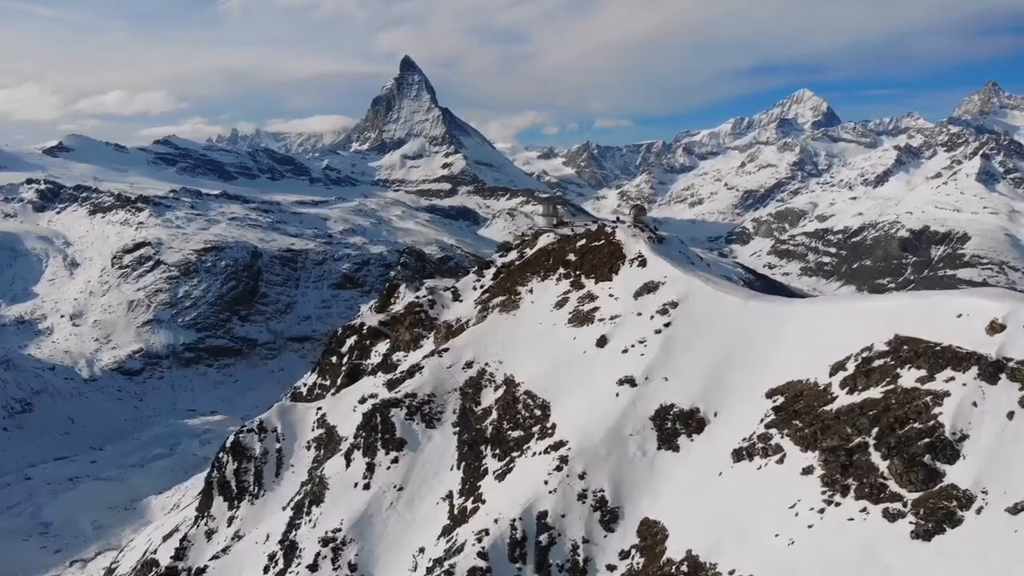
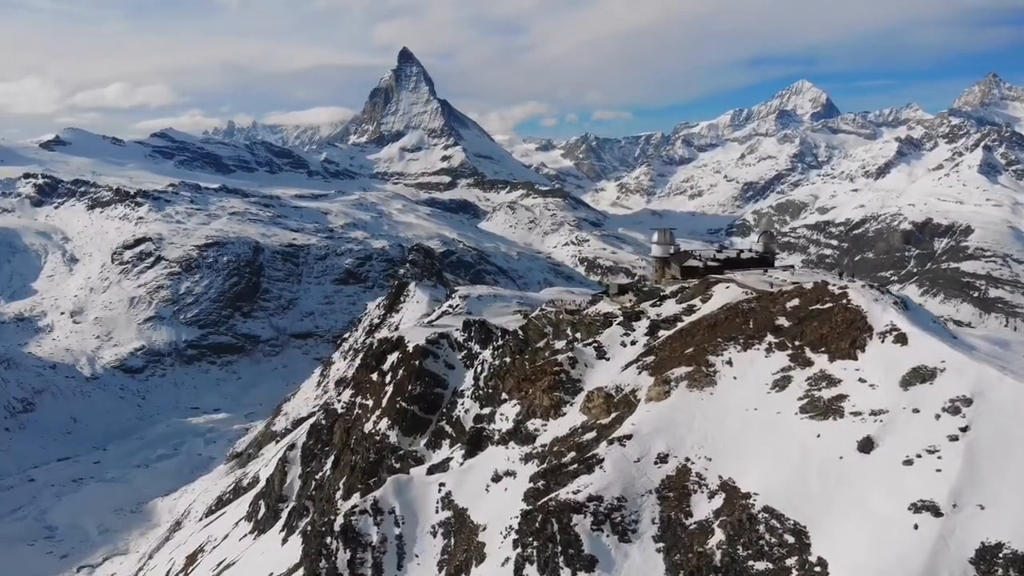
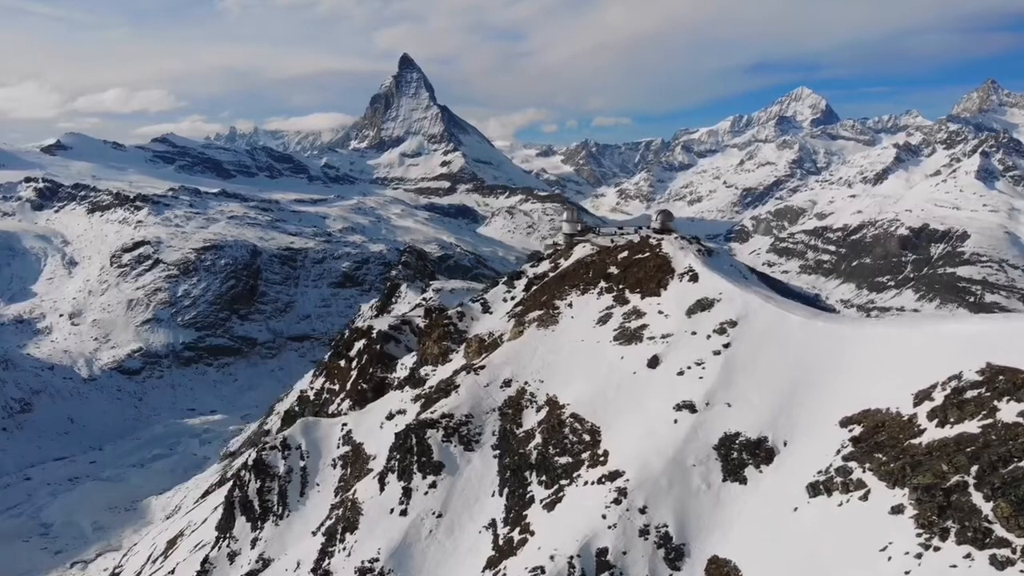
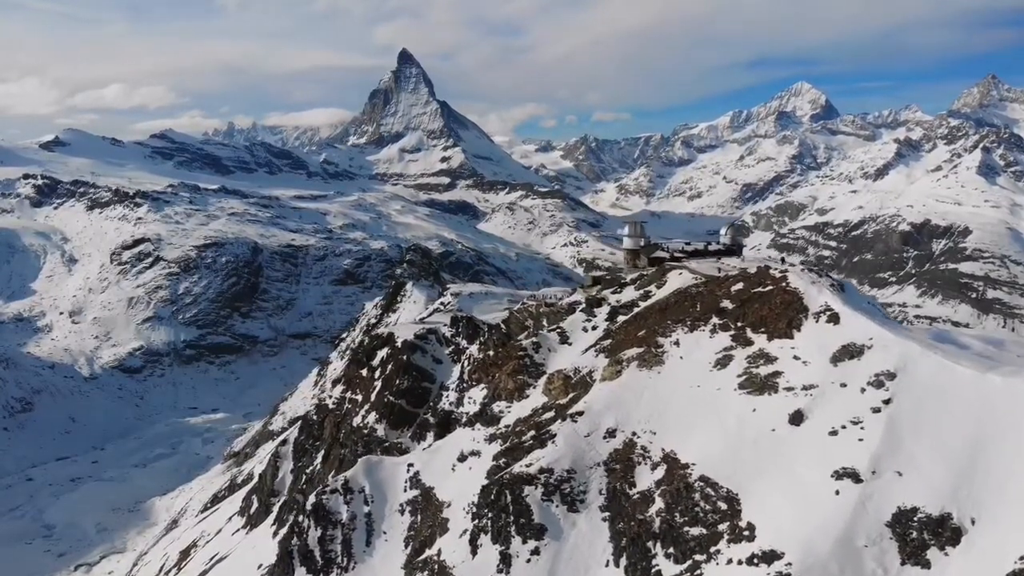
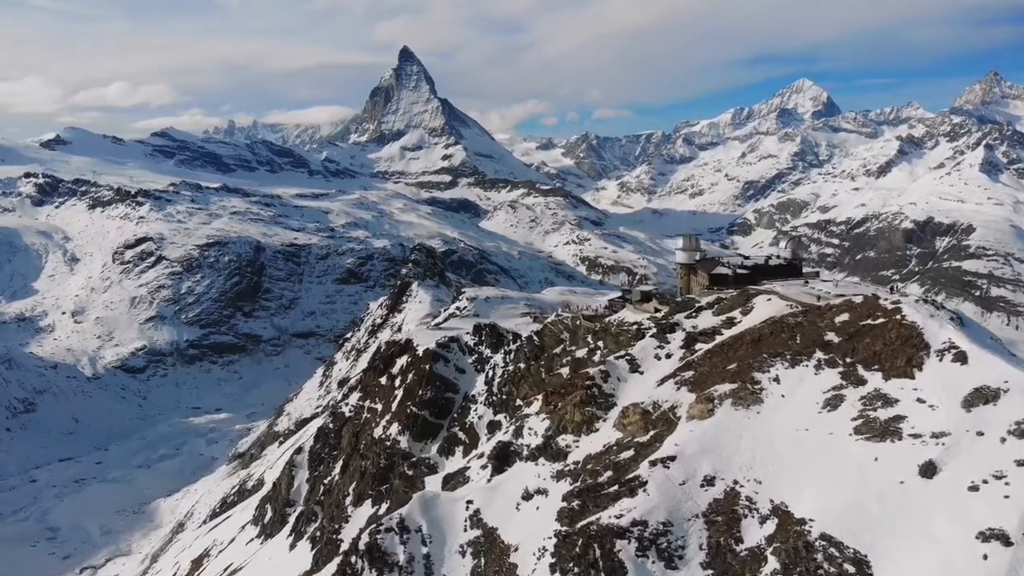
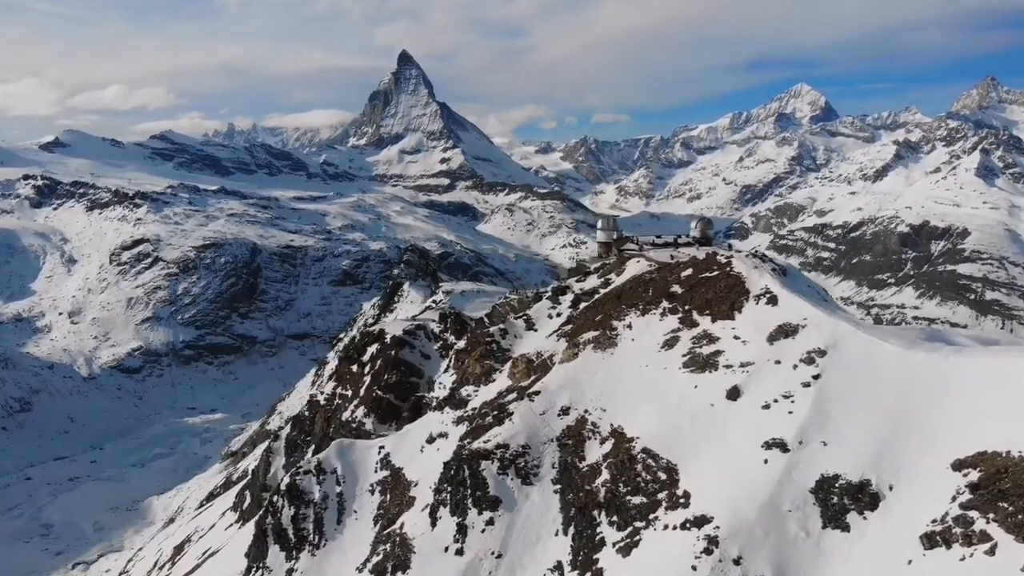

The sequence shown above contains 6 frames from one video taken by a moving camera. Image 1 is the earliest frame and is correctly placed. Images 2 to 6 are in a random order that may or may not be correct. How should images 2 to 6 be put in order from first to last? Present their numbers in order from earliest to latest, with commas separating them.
3, 6, 4, 2, 5
